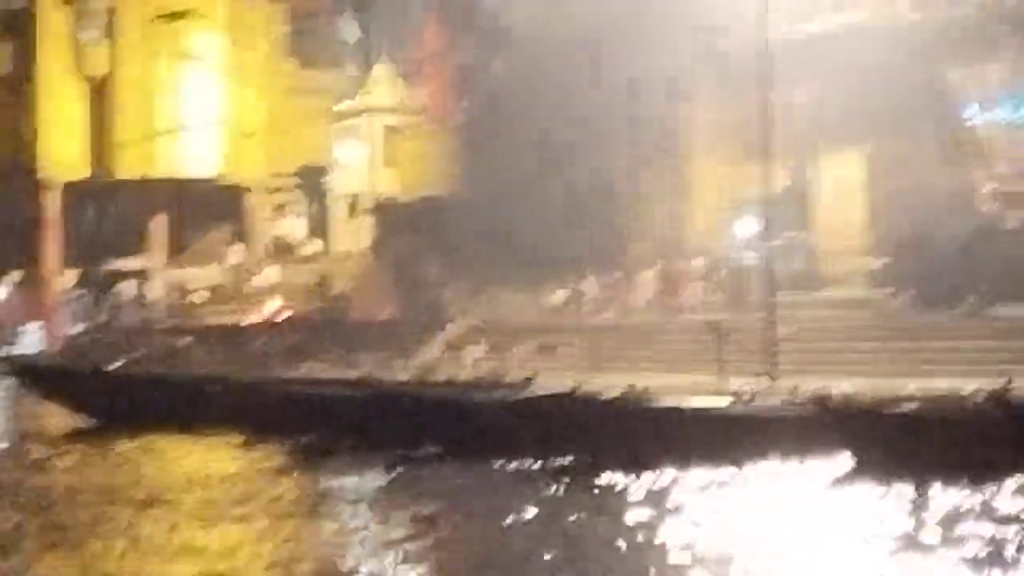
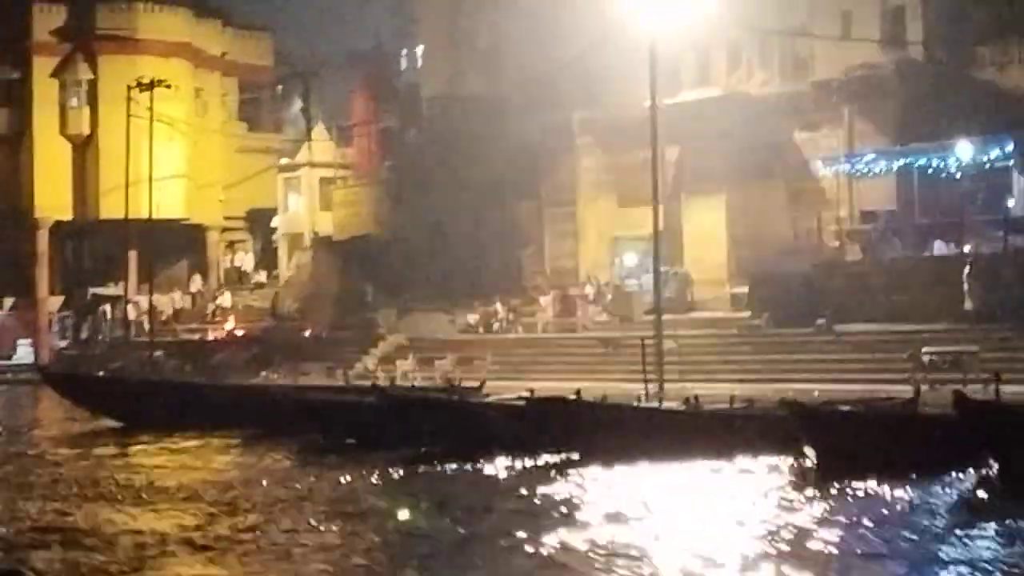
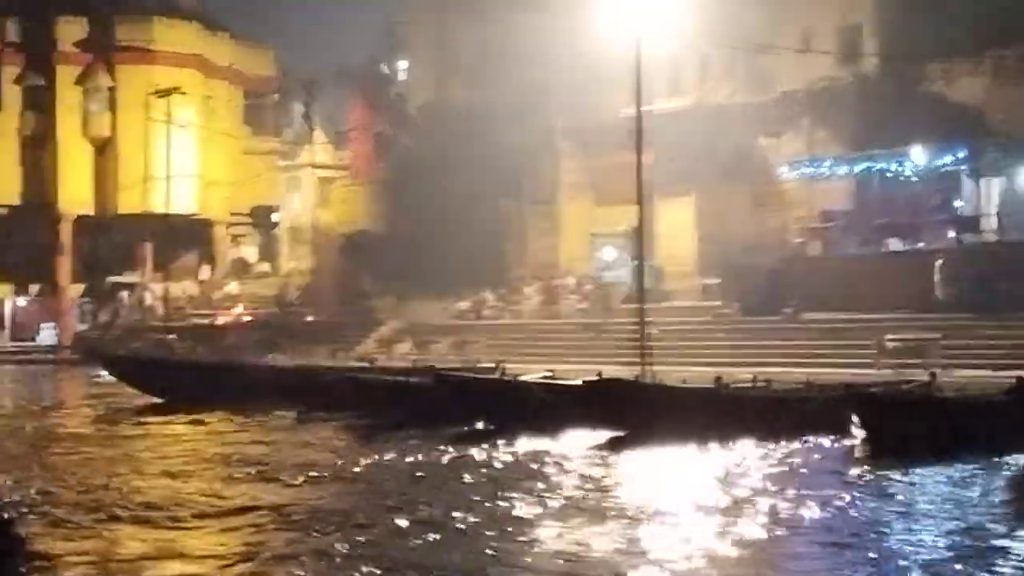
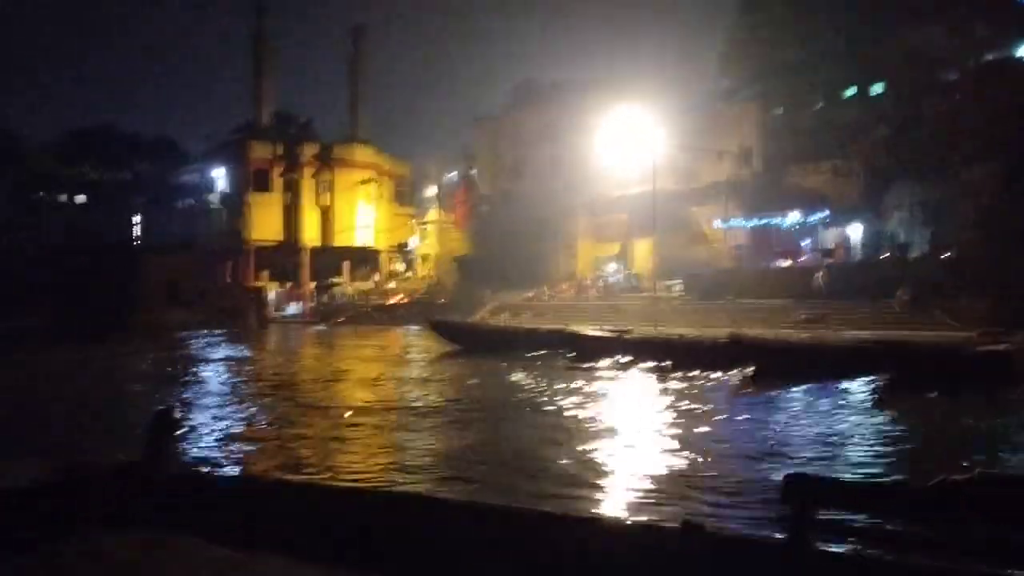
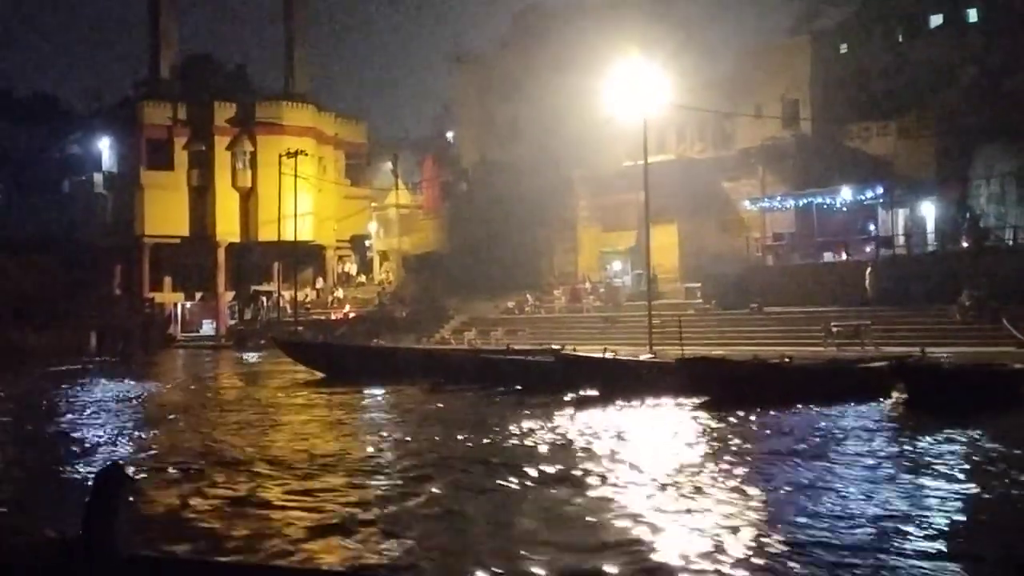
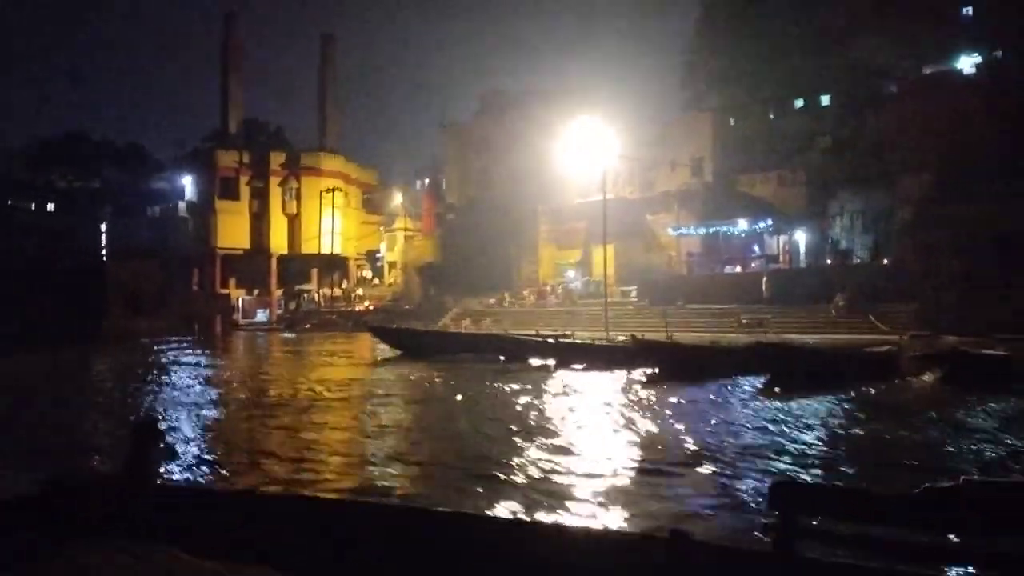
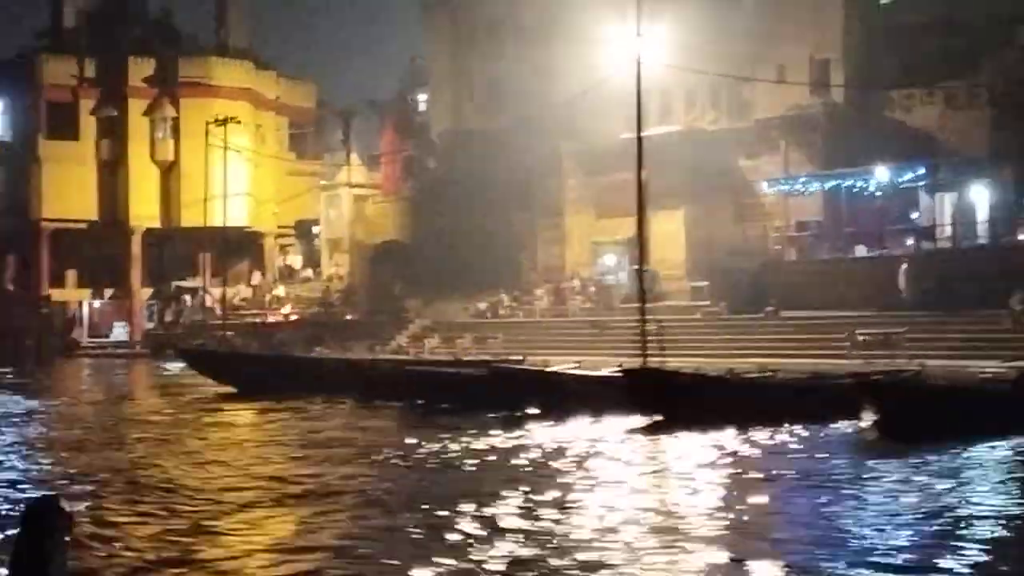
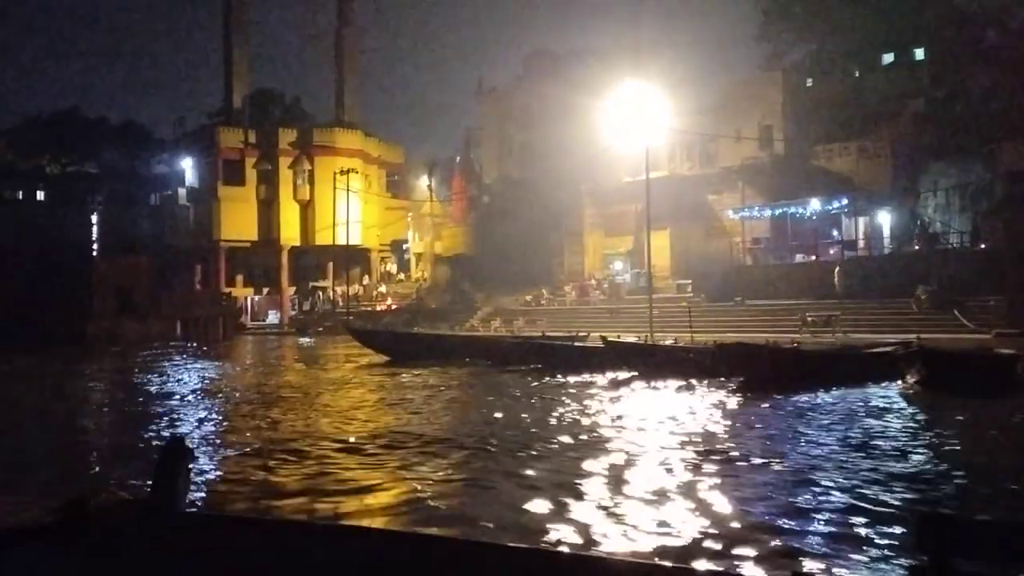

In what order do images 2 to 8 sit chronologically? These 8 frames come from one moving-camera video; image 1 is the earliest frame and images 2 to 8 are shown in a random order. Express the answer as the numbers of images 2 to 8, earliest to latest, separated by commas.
2, 3, 7, 5, 8, 6, 4
